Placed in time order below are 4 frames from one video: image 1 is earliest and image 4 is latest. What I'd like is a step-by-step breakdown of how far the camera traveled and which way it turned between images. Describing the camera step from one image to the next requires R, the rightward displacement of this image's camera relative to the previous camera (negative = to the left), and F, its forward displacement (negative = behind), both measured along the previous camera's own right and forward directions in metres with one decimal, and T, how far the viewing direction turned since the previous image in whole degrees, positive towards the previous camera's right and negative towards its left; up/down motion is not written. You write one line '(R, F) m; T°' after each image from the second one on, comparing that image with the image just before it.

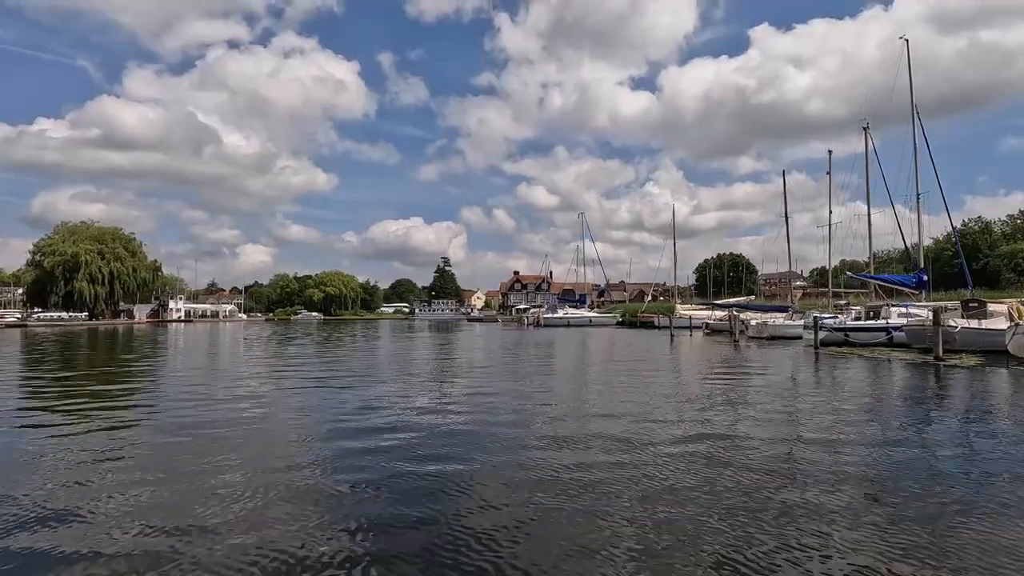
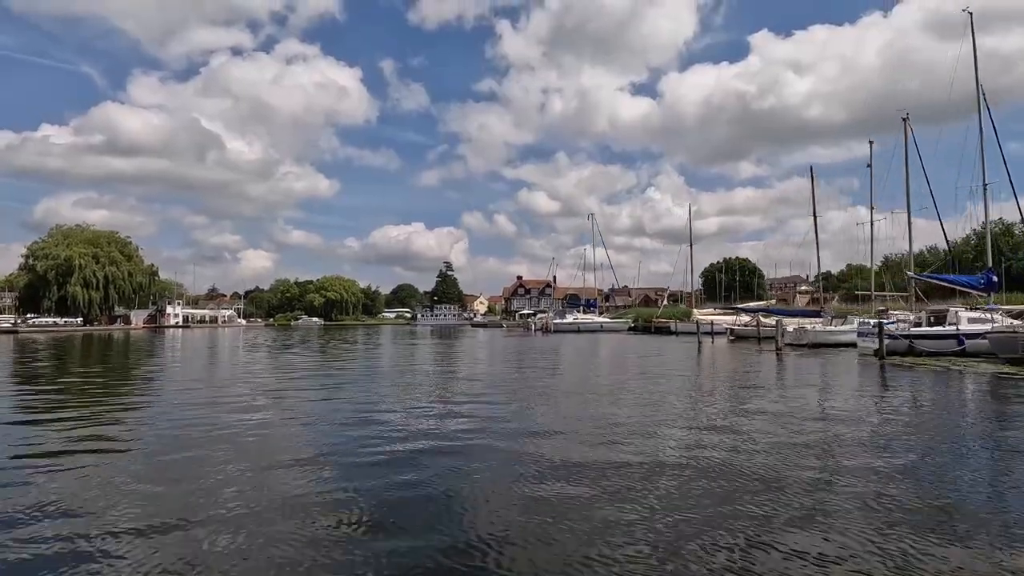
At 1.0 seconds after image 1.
(-0.2, +1.0) m; 0°
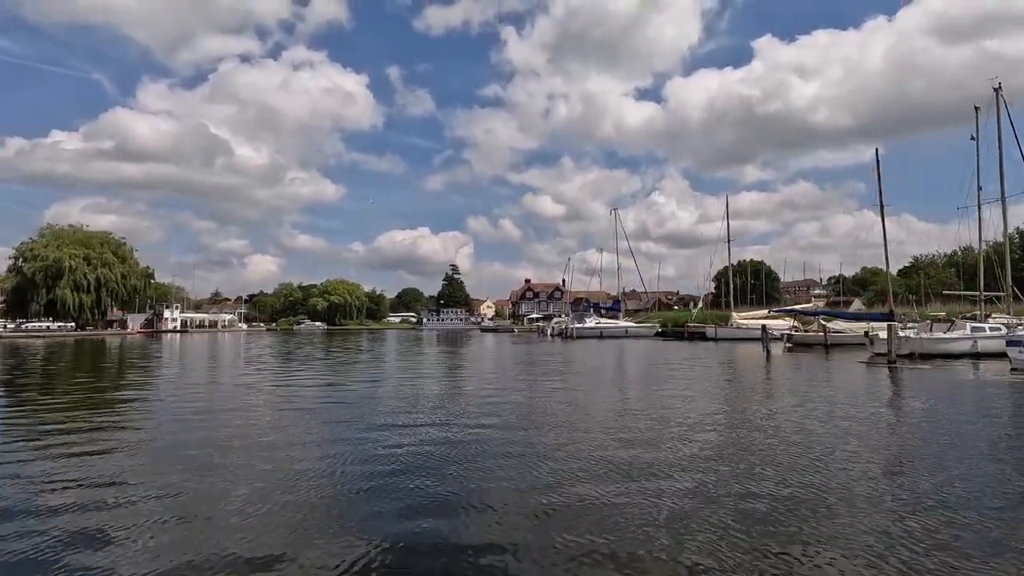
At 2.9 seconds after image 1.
(-0.4, +1.9) m; 0°
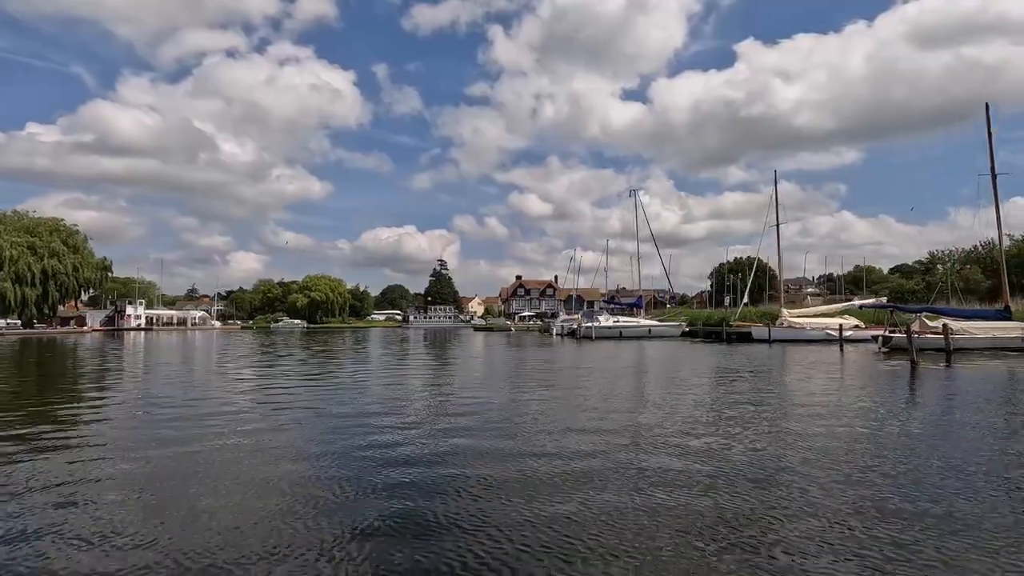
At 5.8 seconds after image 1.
(-0.5, +3.1) m; +1°
